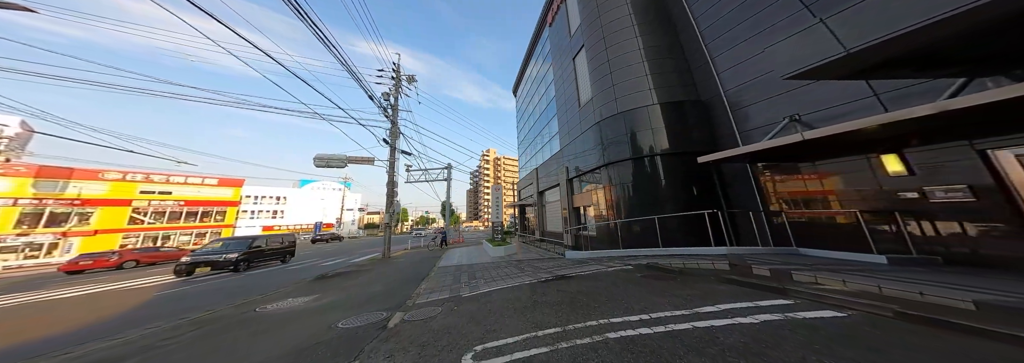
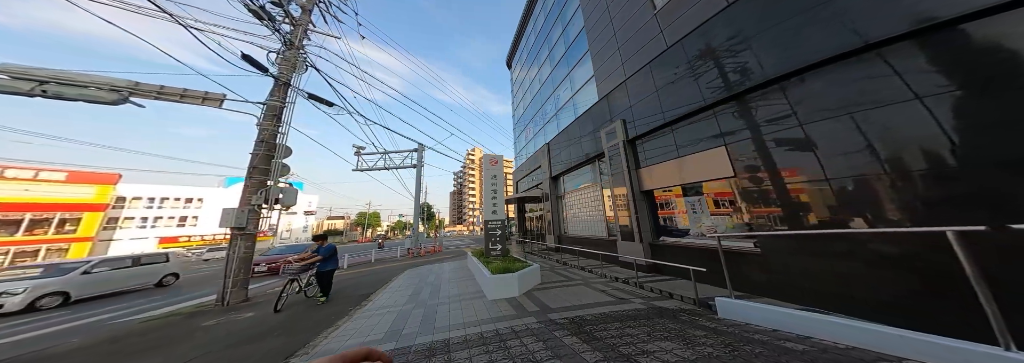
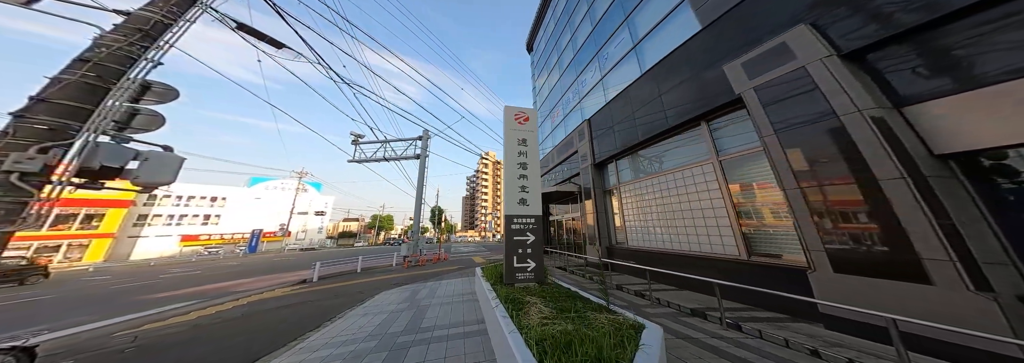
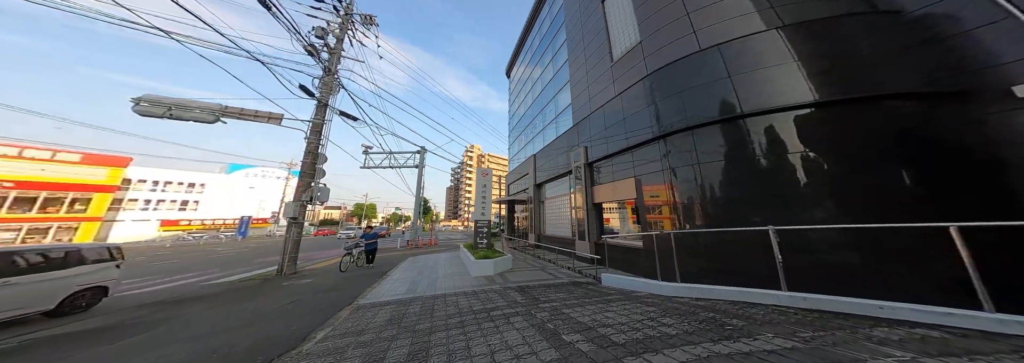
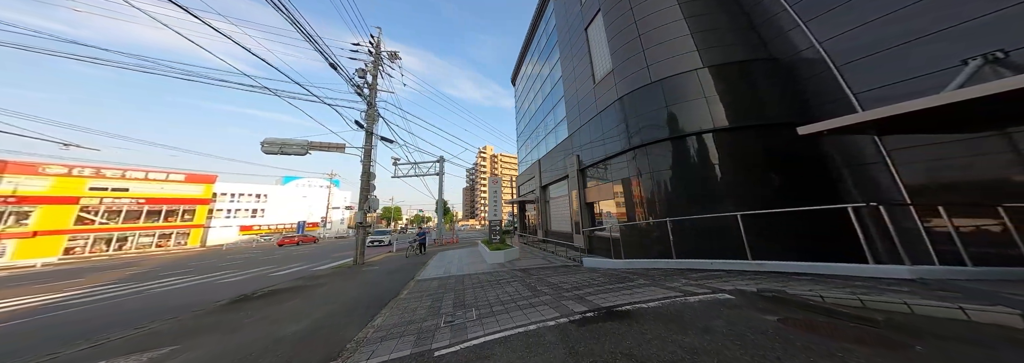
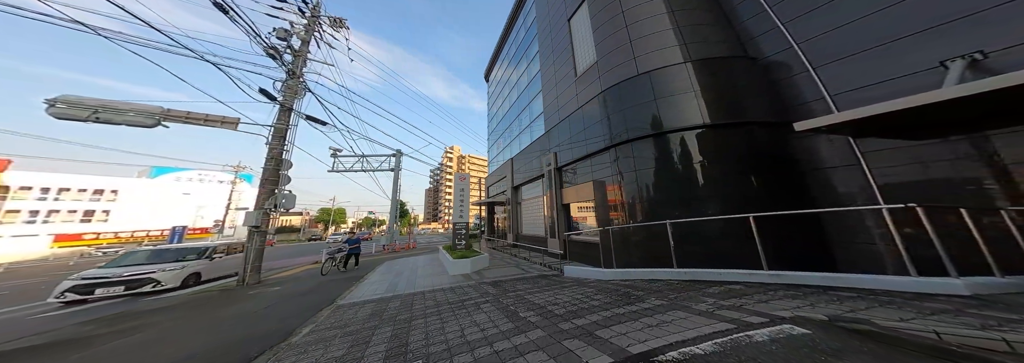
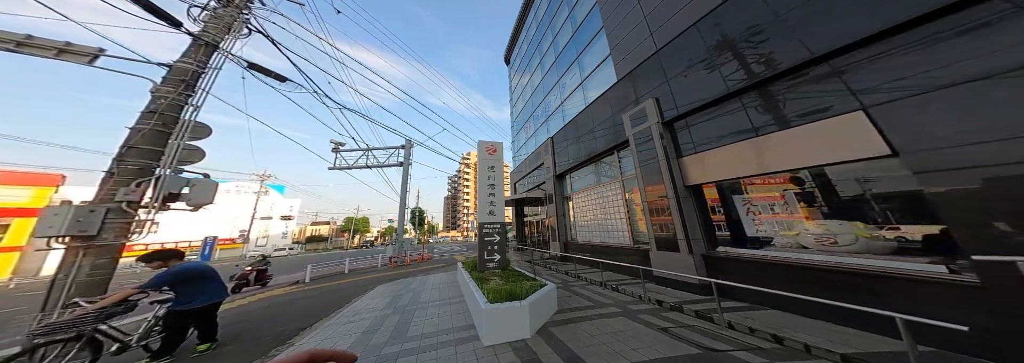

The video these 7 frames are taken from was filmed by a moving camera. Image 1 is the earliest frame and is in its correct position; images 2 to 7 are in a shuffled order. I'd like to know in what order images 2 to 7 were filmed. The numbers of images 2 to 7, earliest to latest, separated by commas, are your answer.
5, 6, 4, 2, 7, 3
